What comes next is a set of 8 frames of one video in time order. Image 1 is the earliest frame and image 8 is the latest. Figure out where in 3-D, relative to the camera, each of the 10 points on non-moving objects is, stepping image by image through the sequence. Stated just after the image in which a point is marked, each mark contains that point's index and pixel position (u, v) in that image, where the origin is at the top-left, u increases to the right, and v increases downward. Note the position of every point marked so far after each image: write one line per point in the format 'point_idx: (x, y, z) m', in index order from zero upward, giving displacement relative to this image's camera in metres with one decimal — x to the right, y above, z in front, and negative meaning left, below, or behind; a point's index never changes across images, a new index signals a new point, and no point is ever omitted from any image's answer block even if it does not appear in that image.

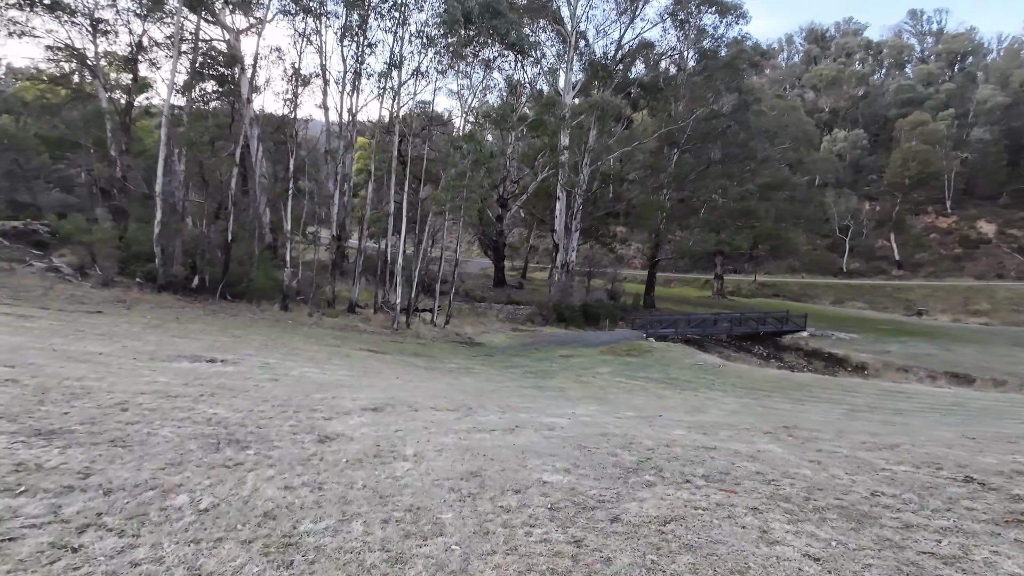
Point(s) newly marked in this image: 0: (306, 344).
0: (-5.5, -1.5, +13.3) m
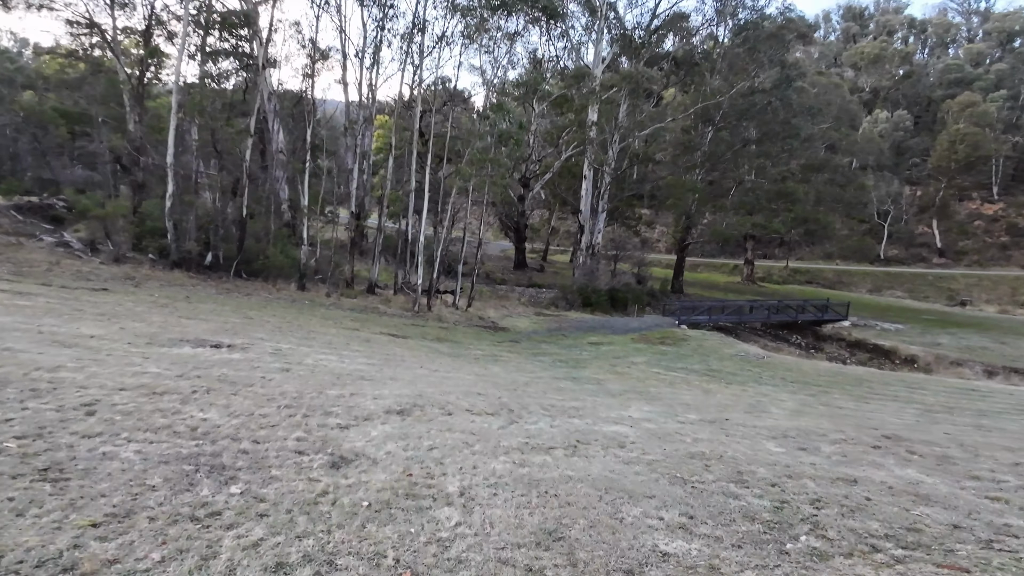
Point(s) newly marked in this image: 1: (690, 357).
0: (-4.7, -1.0, +12.3) m
1: (+6.0, -2.3, +16.8) m
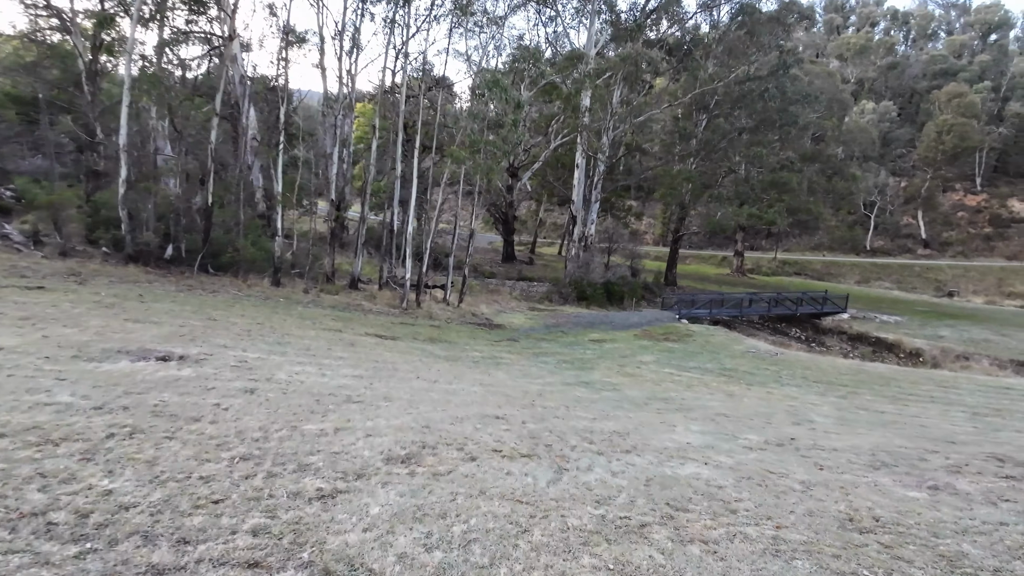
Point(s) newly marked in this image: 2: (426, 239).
0: (-4.6, -0.9, +10.8) m
1: (+5.9, -2.1, +15.7) m
2: (-3.3, +1.9, +19.0) m
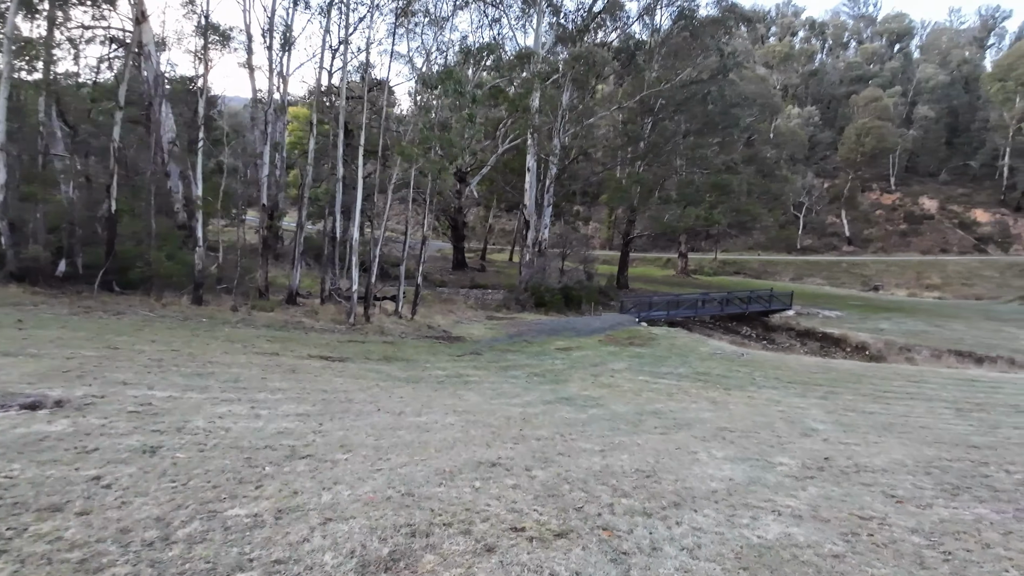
0: (-5.2, -1.2, +9.1) m
1: (+4.8, -2.1, +15.1) m
2: (-4.9, +1.4, +17.4) m
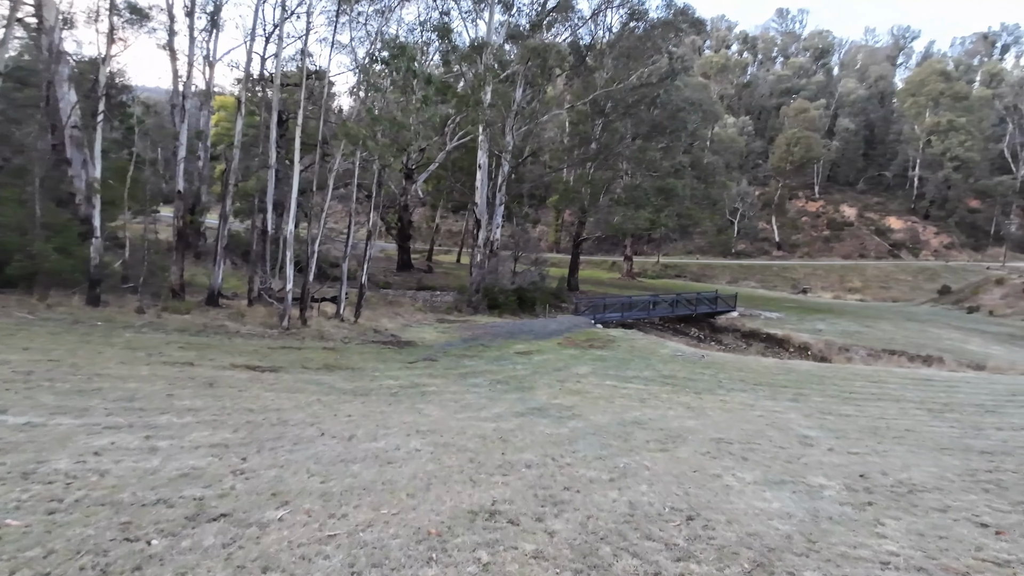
0: (-5.7, -1.1, +7.3) m
1: (+3.5, -2.1, +14.5) m
2: (-6.3, +1.4, +15.7) m
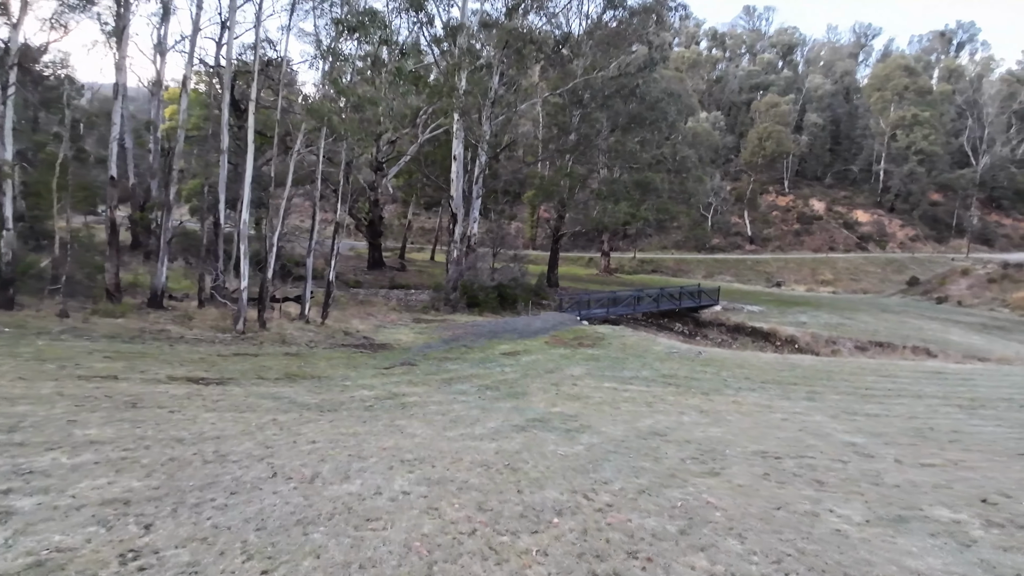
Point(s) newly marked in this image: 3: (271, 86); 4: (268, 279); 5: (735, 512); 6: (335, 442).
0: (-5.6, -1.1, +5.8) m
1: (+3.1, -2.0, +13.4) m
2: (-6.8, +1.5, +14.0) m
3: (-8.5, +7.1, +17.7) m
4: (-6.2, +0.2, +12.8) m
5: (+1.5, -1.6, +3.4) m
6: (-1.8, -1.5, +5.0) m
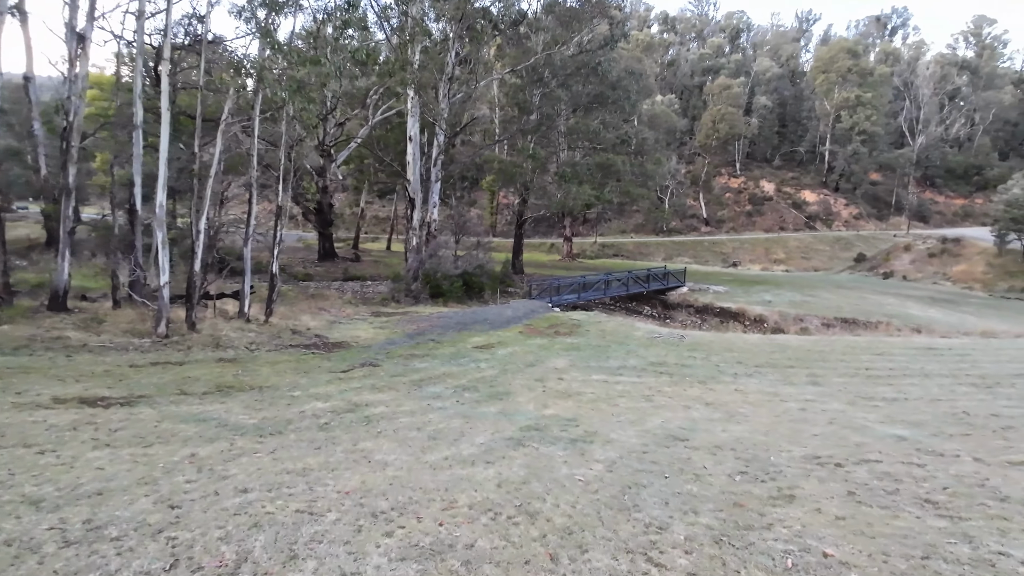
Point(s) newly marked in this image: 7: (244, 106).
0: (-5.6, -1.1, +4.0) m
1: (+2.5, -1.5, +12.4) m
2: (-7.6, +1.6, +12.1) m
3: (-9.8, +7.3, +15.4) m
4: (-6.9, +0.3, +11.0) m
5: (+1.7, -1.4, +2.3) m
6: (-1.7, -1.4, +3.6) m
7: (-8.4, +5.6, +15.6) m
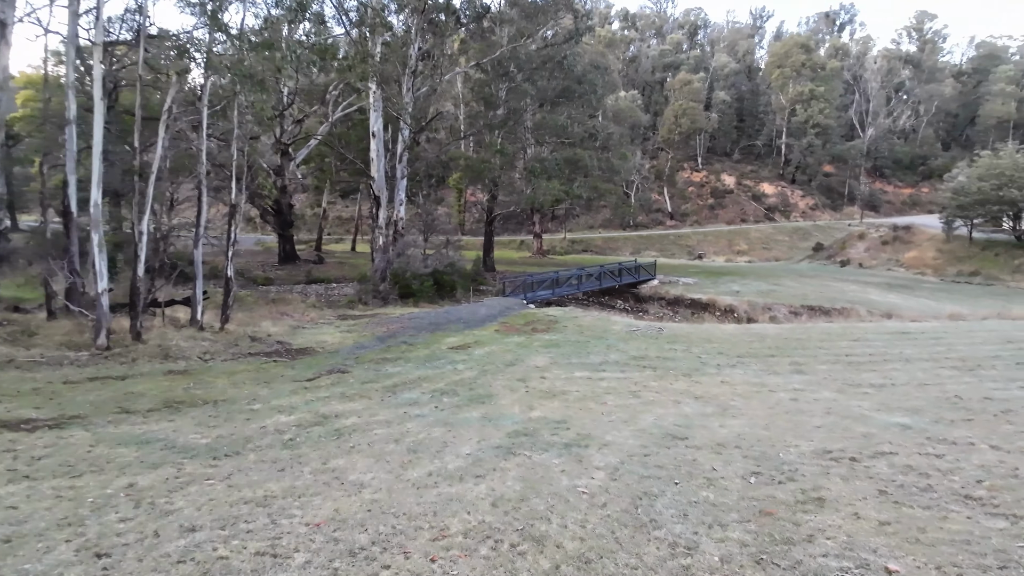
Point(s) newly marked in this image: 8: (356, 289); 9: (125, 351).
0: (-5.7, -1.2, +3.2) m
1: (+1.9, -1.4, +12.1) m
2: (-8.2, +1.4, +11.1) m
3: (-10.7, +7.0, +14.3) m
4: (-7.4, +0.2, +10.0) m
5: (+1.7, -1.3, +2.0) m
6: (-1.7, -1.4, +3.0) m
7: (-9.3, +5.5, +14.6) m
8: (-6.1, 0.0, +19.6) m
9: (-6.4, -1.1, +8.4) m
